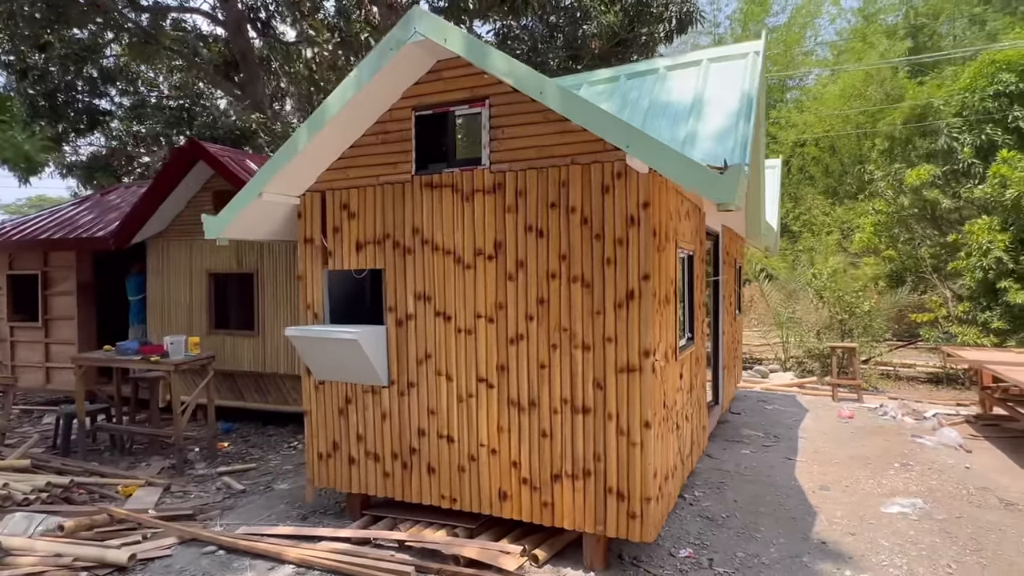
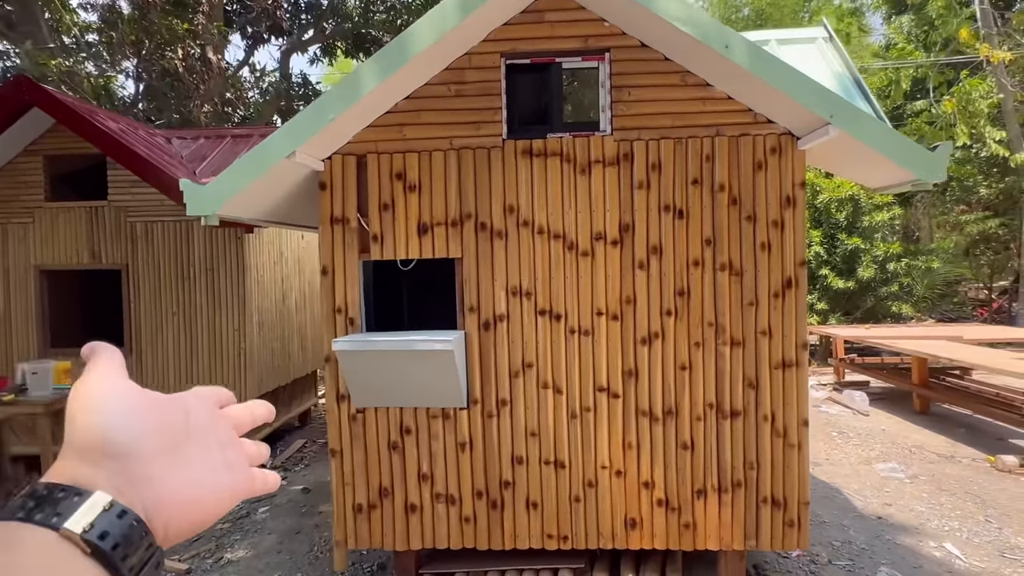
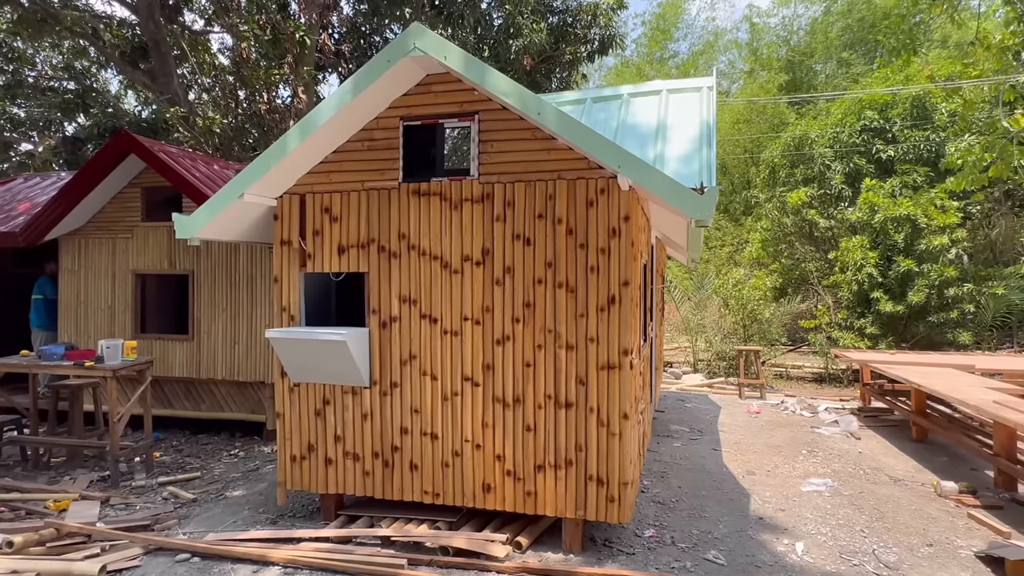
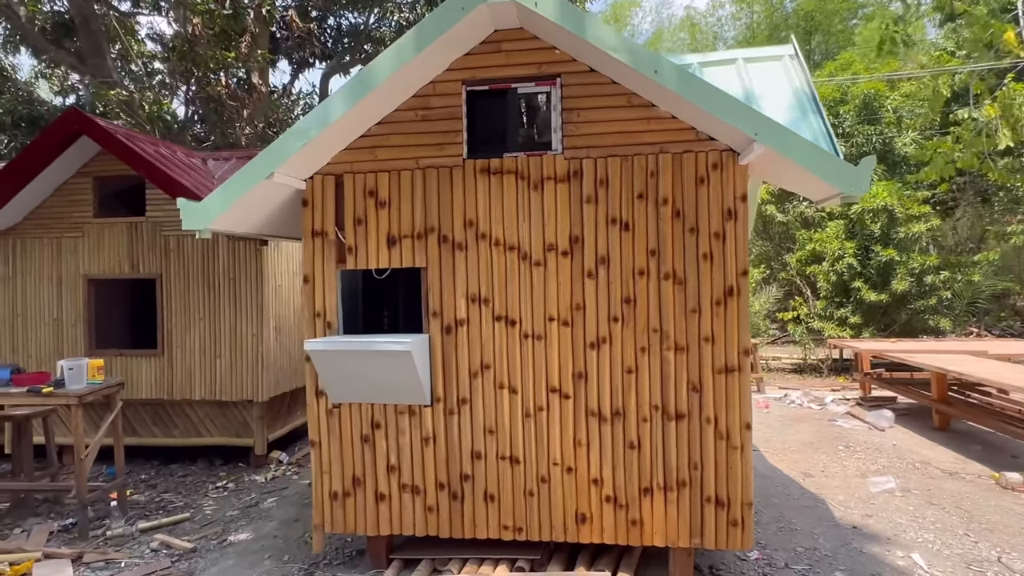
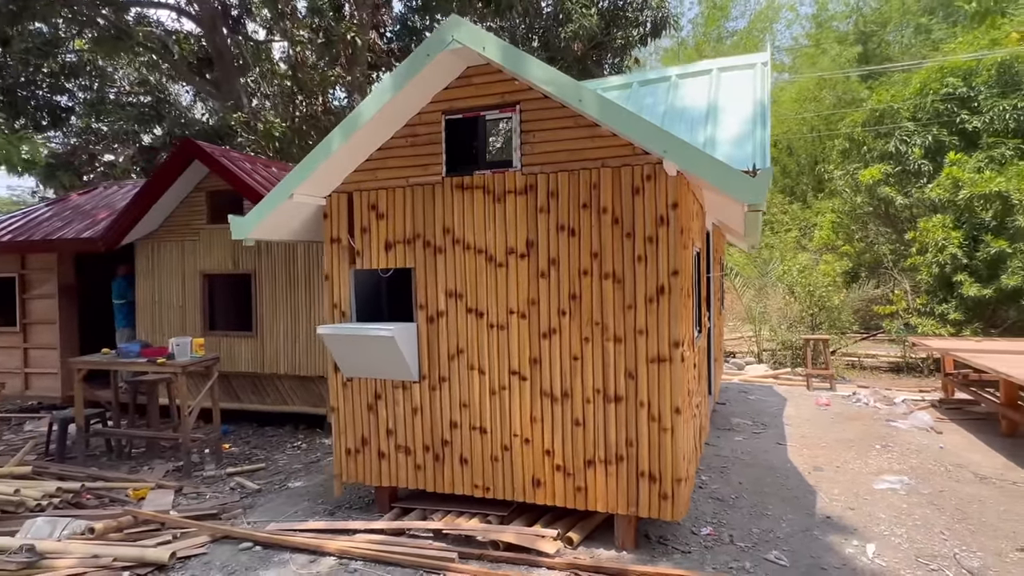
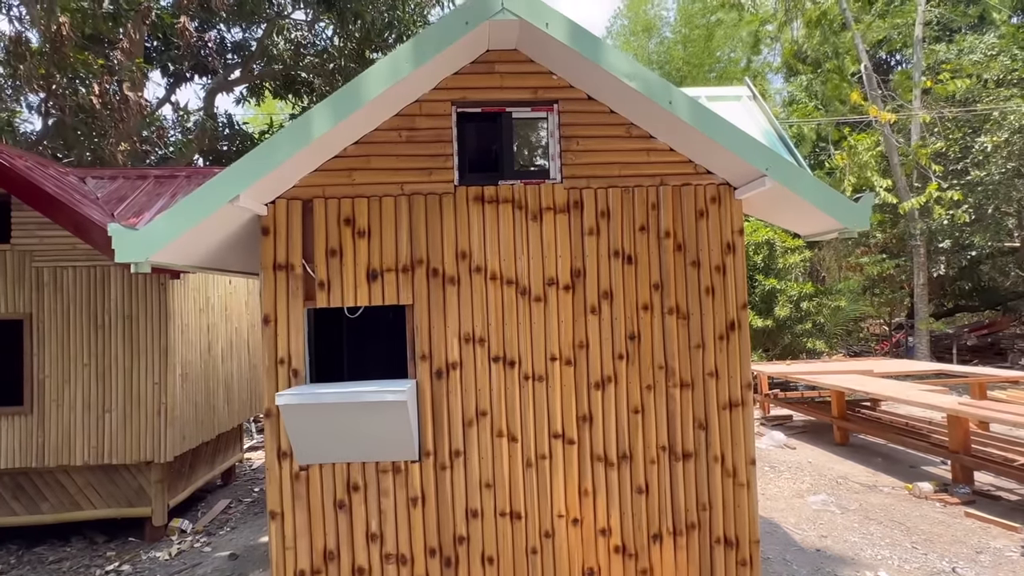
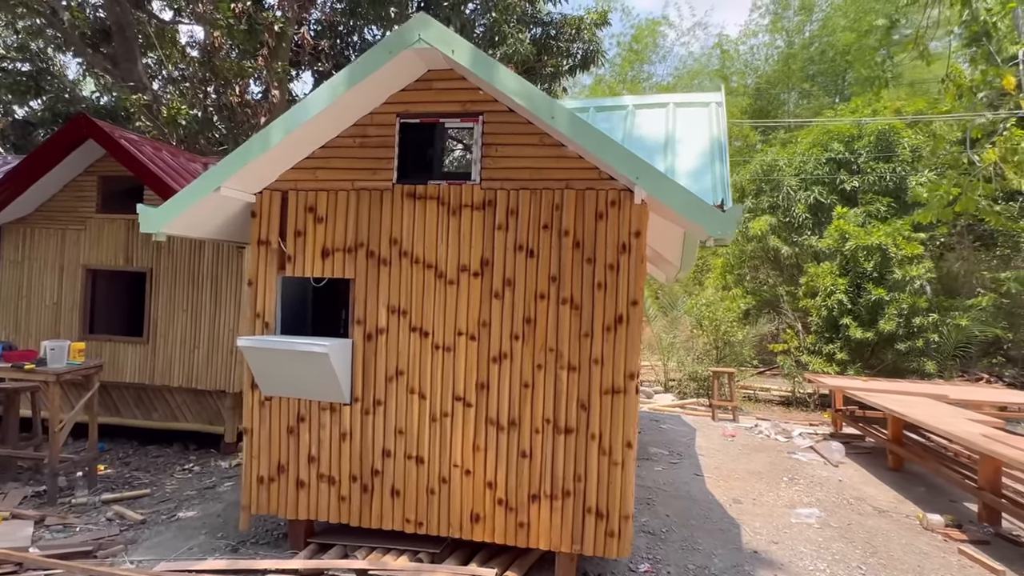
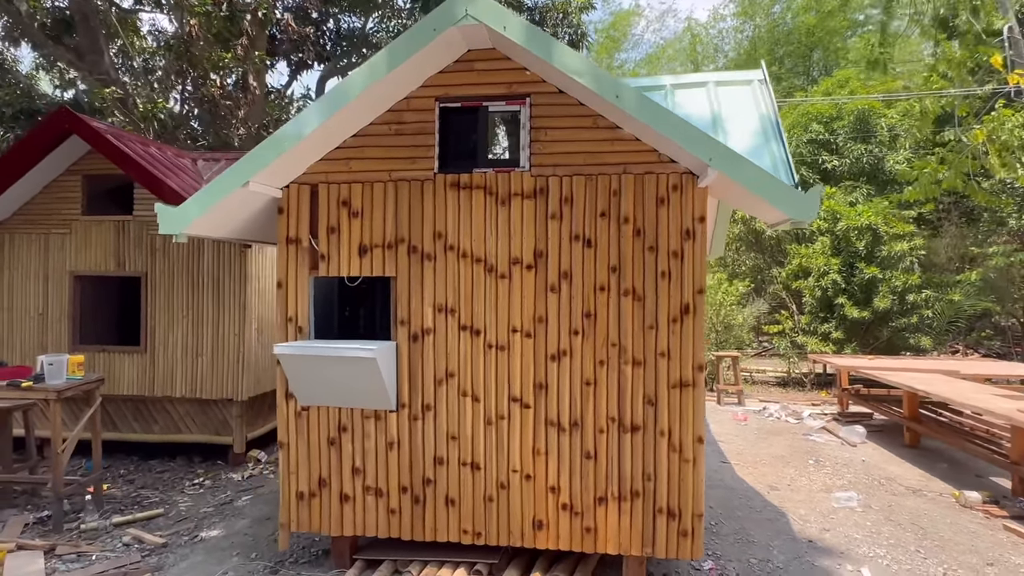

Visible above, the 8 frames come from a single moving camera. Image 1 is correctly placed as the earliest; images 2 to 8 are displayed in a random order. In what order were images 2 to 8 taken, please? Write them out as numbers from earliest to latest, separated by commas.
5, 3, 7, 8, 4, 2, 6
